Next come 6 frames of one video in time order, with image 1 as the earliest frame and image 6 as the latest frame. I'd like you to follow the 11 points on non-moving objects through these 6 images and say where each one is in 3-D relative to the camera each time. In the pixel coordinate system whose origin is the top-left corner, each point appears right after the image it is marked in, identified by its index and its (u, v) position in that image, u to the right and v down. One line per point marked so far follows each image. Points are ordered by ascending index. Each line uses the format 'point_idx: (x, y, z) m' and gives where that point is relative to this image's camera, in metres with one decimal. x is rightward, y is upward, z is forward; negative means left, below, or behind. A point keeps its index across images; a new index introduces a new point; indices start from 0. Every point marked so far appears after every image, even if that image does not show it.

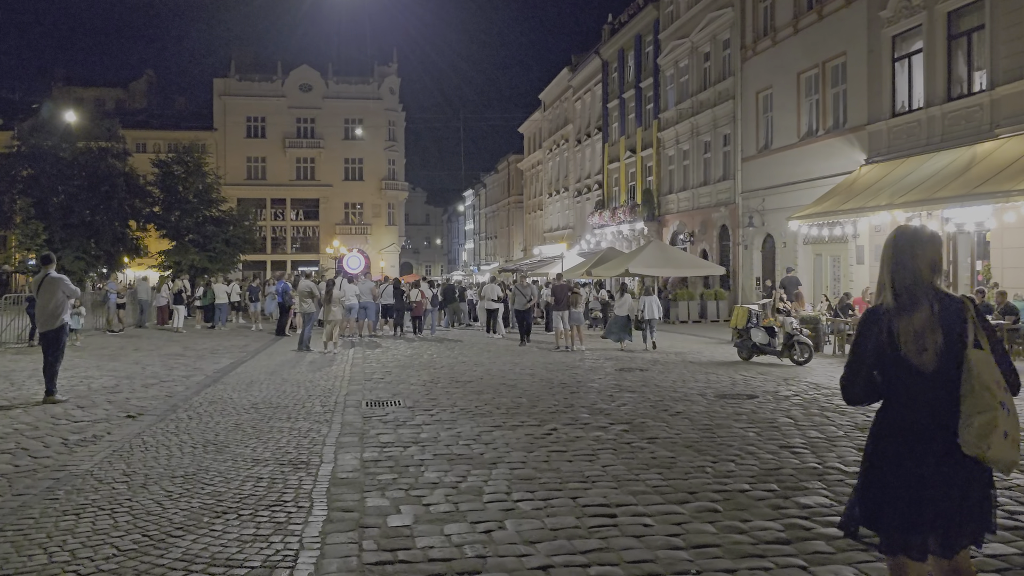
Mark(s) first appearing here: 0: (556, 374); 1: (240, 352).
0: (+0.7, -1.4, +14.2) m
1: (-5.7, -1.3, +18.7) m
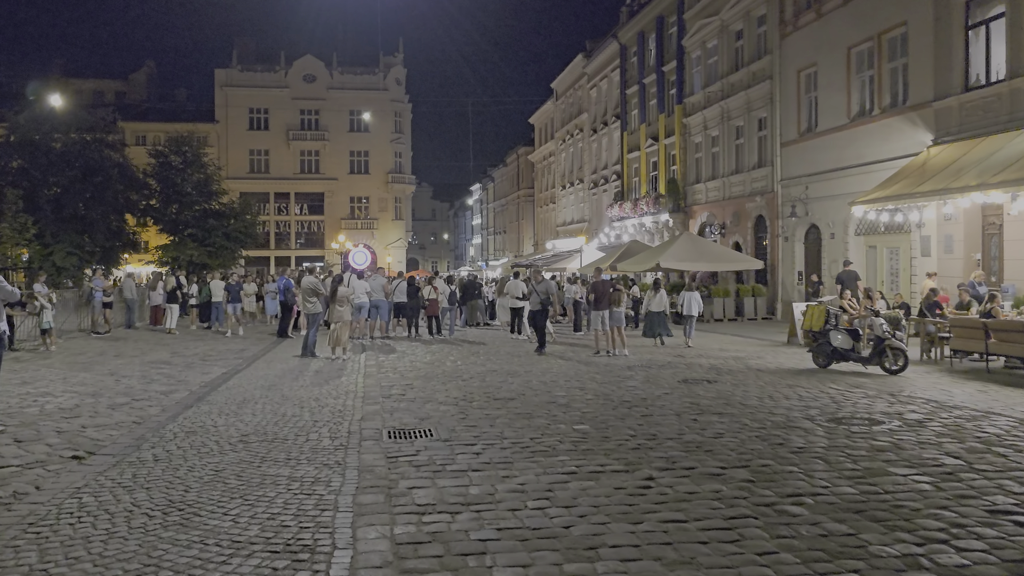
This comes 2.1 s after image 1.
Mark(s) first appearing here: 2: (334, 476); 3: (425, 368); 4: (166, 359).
0: (+1.3, -1.3, +11.9) m
1: (-5.0, -1.3, +16.3) m
2: (-1.3, -1.4, +6.6) m
3: (-1.4, -1.3, +14.7) m
4: (-6.3, -1.3, +16.3) m
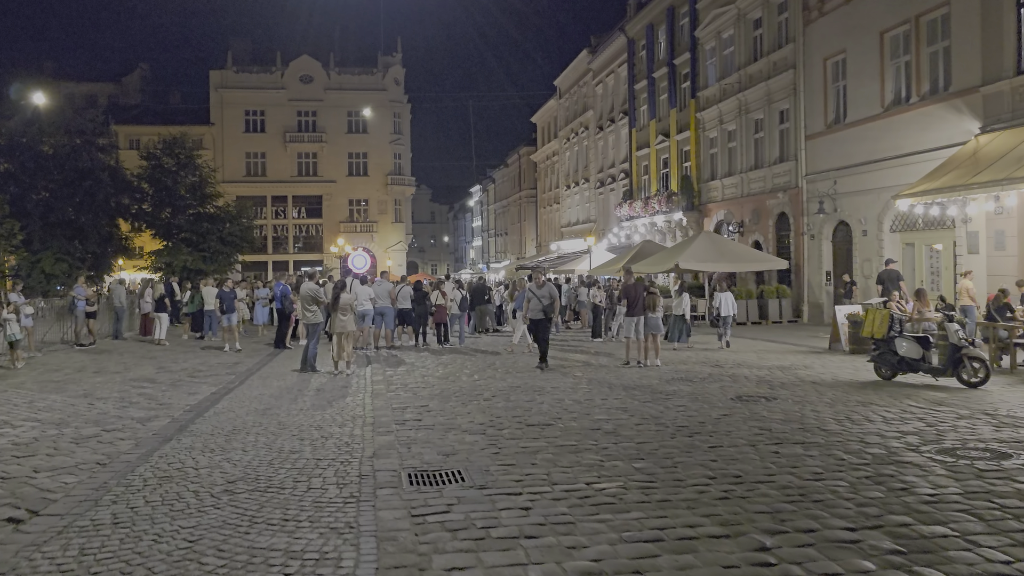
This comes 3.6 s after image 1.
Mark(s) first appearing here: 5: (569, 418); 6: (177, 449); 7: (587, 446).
0: (+1.7, -1.4, +10.3) m
1: (-4.7, -1.4, +14.7) m
2: (-0.9, -1.5, +5.0) m
3: (-1.1, -1.4, +13.1) m
4: (-5.9, -1.4, +14.7) m
5: (+0.6, -1.4, +9.7) m
6: (-3.1, -1.5, +8.1) m
7: (+0.7, -1.4, +8.0) m
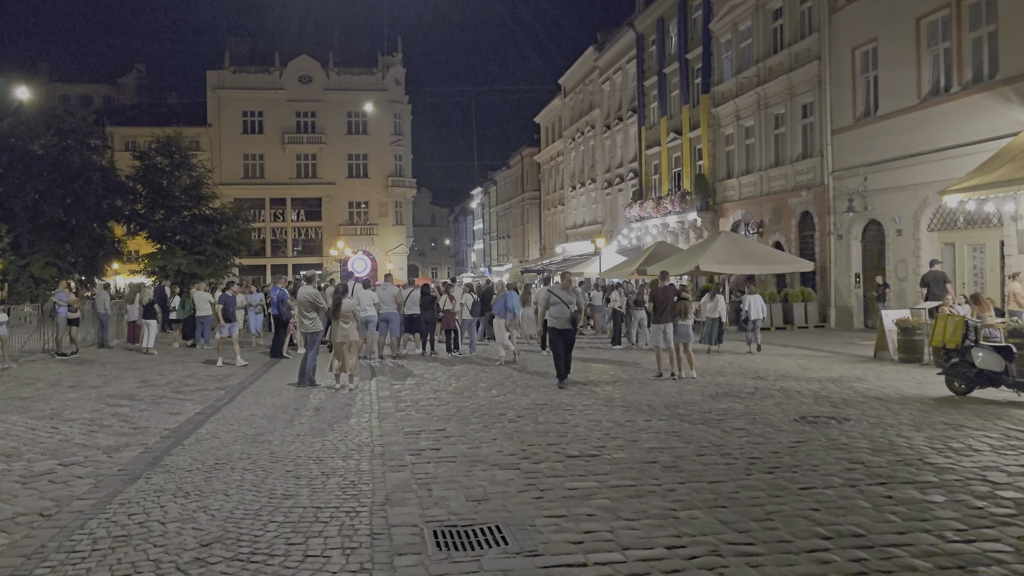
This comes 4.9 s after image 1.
0: (+2.0, -1.4, +8.8) m
1: (-4.4, -1.5, +13.2) m
2: (-0.6, -1.5, +3.5) m
3: (-0.7, -1.5, +11.6) m
4: (-5.6, -1.5, +13.2) m
5: (+0.9, -1.5, +8.2) m
6: (-2.7, -1.5, +6.6) m
7: (+1.0, -1.4, +6.5) m
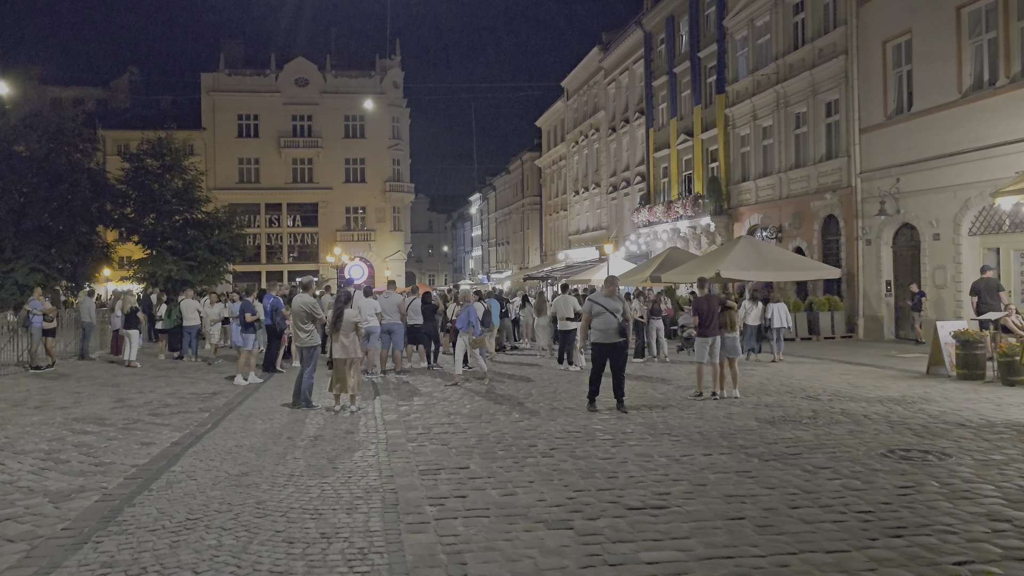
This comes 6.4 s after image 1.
0: (+2.3, -1.5, +7.2) m
1: (-4.0, -1.6, +11.6) m
2: (-0.3, -1.5, +1.9) m
3: (-0.4, -1.6, +10.0) m
4: (-5.3, -1.6, +11.6) m
5: (+1.3, -1.5, +6.7) m
6: (-2.4, -1.6, +5.0) m
7: (+1.3, -1.5, +5.0) m
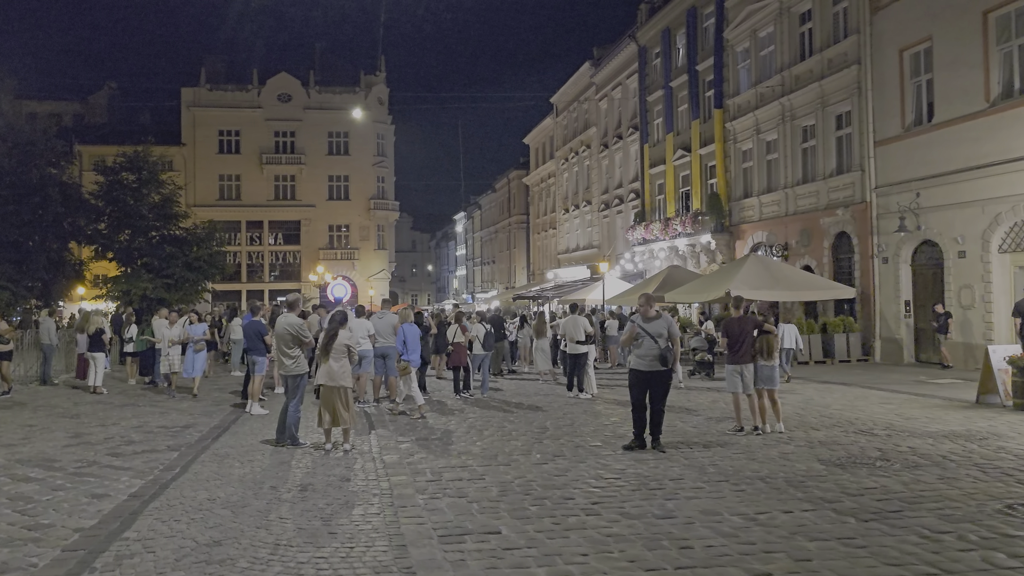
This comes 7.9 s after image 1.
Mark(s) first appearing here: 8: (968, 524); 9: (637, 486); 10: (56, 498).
0: (+2.6, -1.6, +5.7) m
1: (-3.8, -1.8, +10.0) m
2: (+0.1, -1.5, +0.4) m
3: (-0.2, -1.8, +8.5) m
4: (-5.1, -1.8, +9.9) m
5: (+1.6, -1.6, +5.1) m
6: (-2.1, -1.6, +3.5) m
7: (+1.7, -1.6, +3.5) m
8: (+3.2, -1.7, +6.3) m
9: (+1.1, -1.7, +7.9) m
10: (-3.9, -1.8, +7.7) m
